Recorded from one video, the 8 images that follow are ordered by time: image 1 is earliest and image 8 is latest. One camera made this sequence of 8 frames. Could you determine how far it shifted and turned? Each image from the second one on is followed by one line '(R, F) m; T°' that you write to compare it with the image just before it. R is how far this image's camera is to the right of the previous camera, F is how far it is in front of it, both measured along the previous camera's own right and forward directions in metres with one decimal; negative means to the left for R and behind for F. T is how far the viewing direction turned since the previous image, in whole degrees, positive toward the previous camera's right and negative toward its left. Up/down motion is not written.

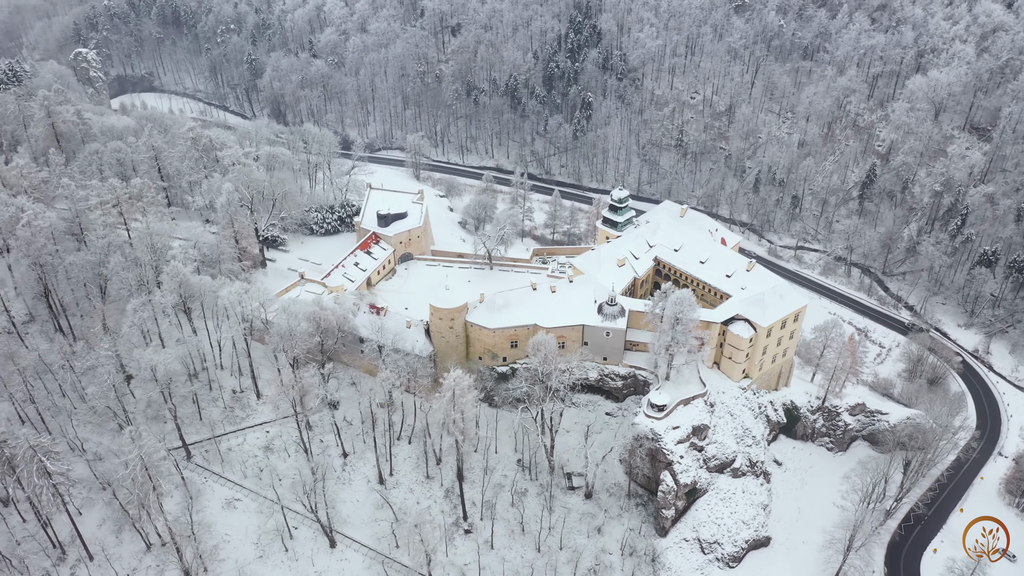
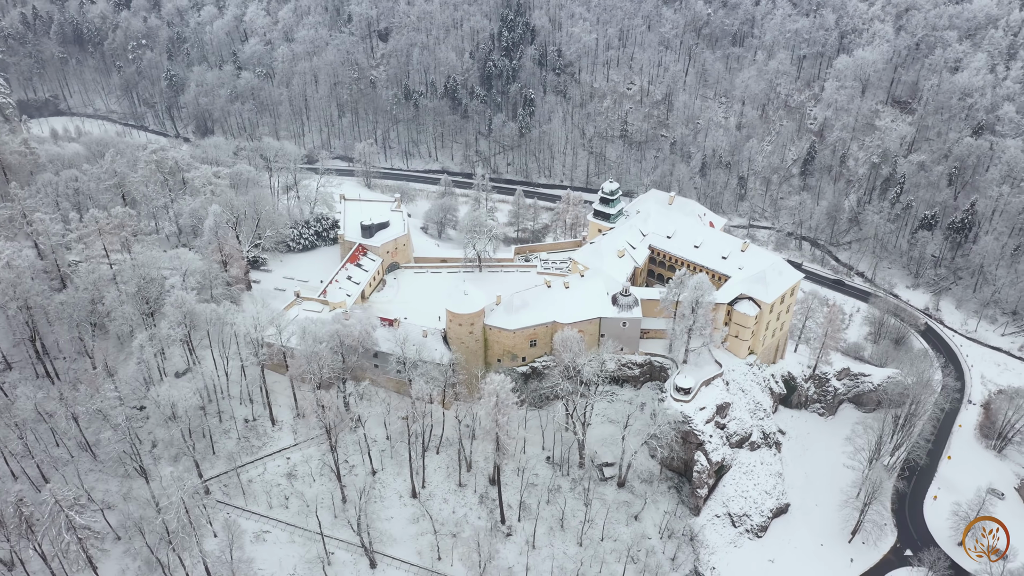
(-8.1, +0.5) m; +7°
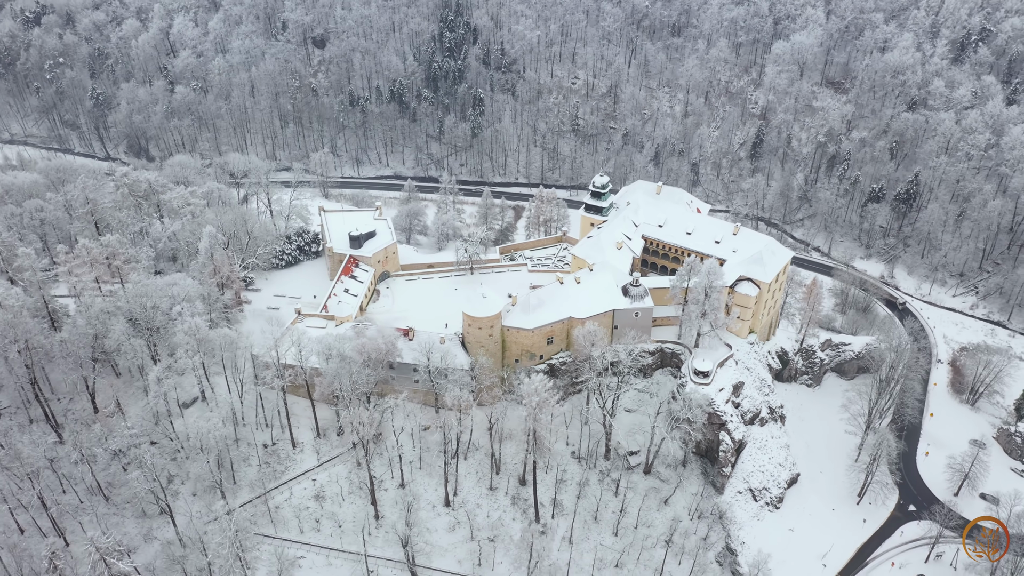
(-7.2, +0.4) m; +6°
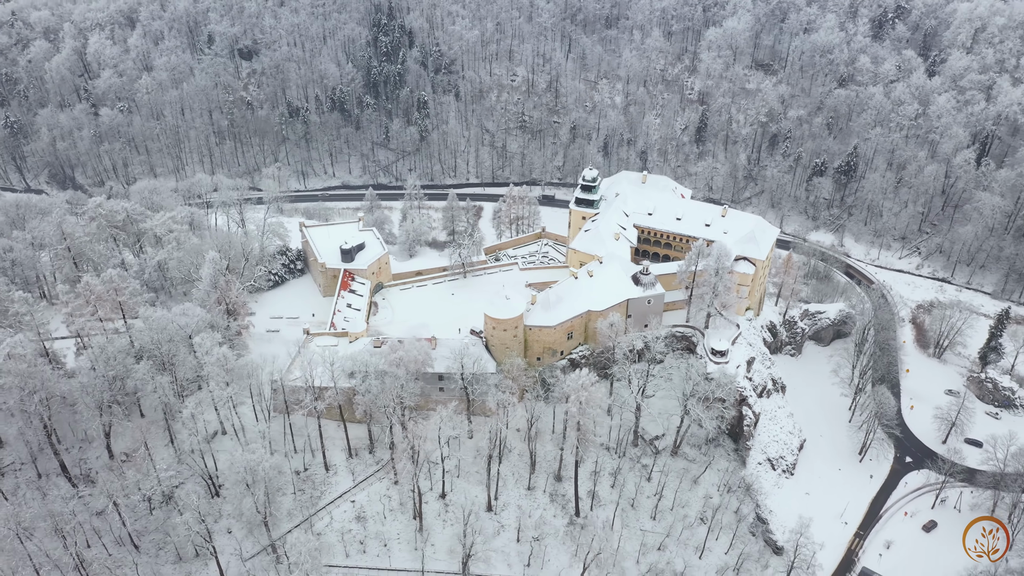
(-8.1, +0.4) m; +7°
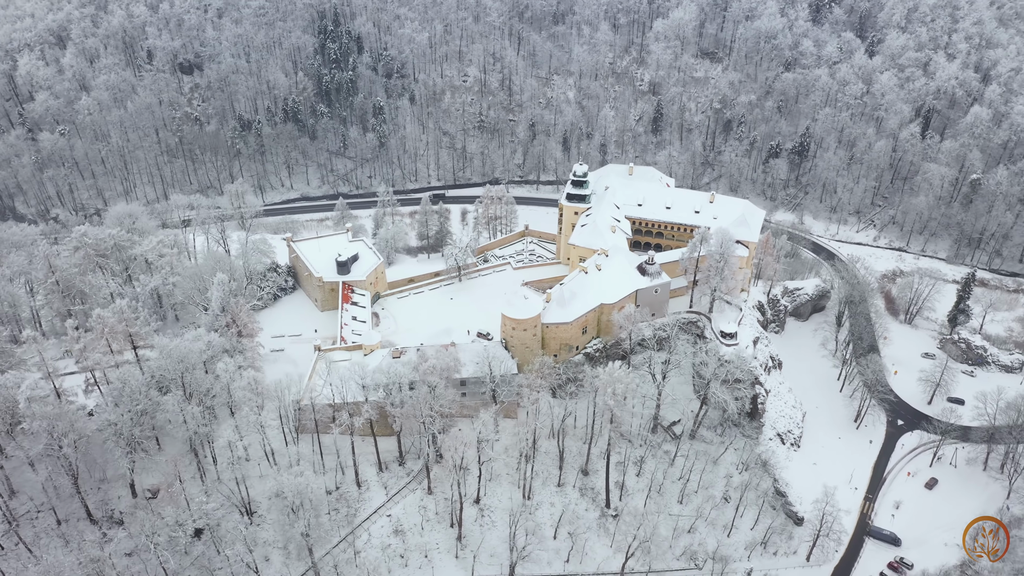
(-6.3, +0.3) m; +5°
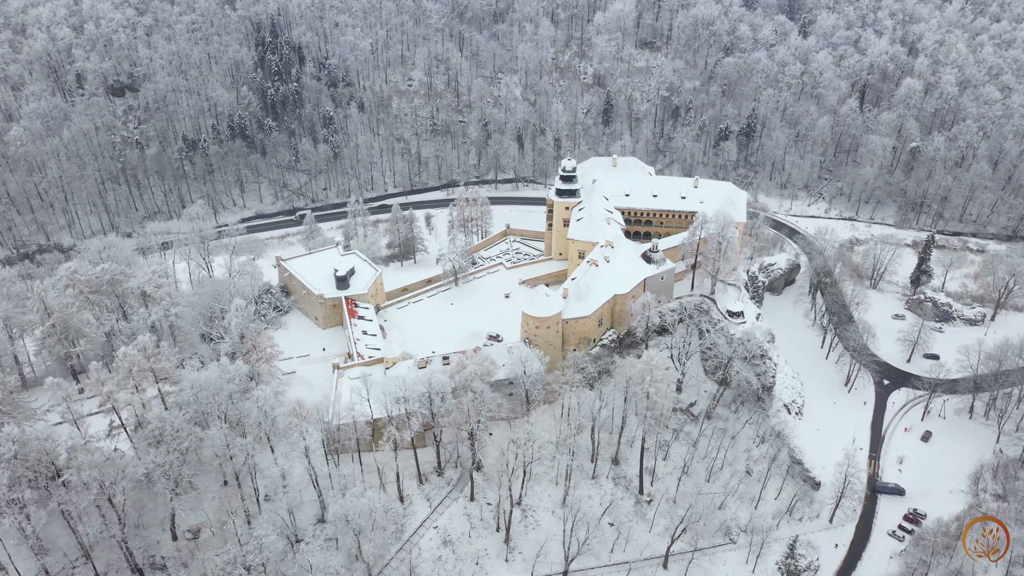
(-7.2, +0.4) m; +6°
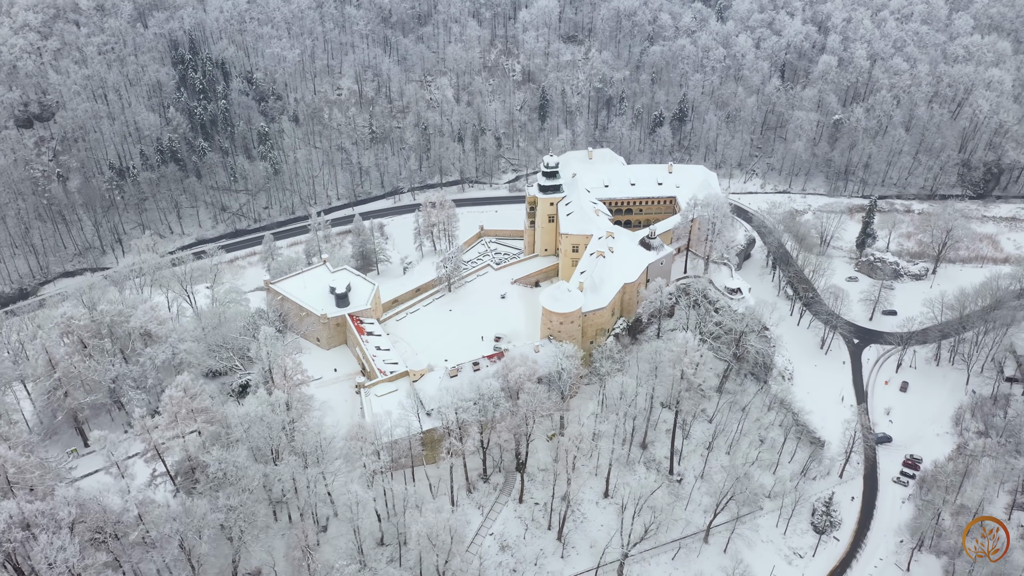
(-8.9, +0.6) m; +8°
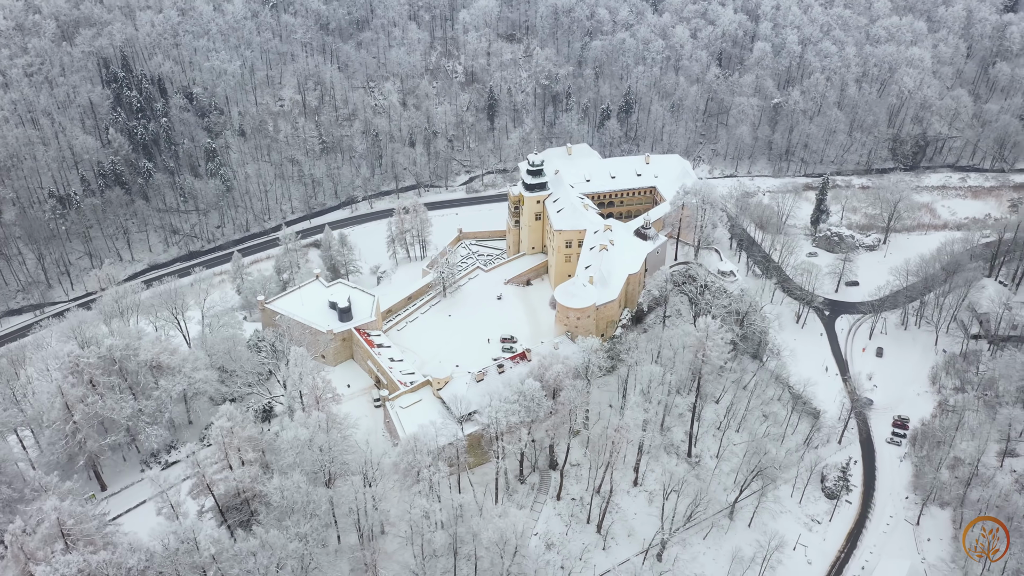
(-7.2, +0.4) m; +6°
